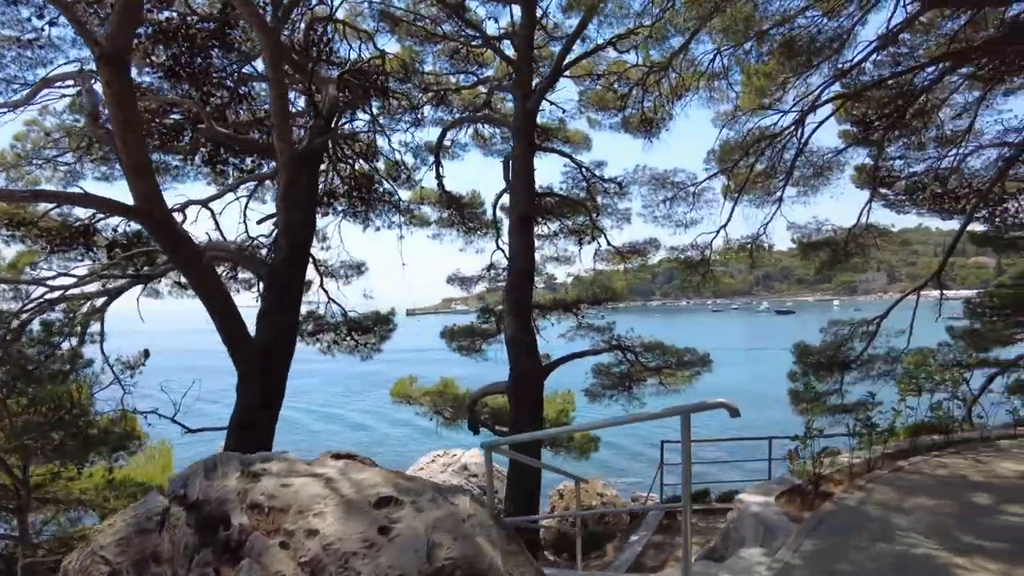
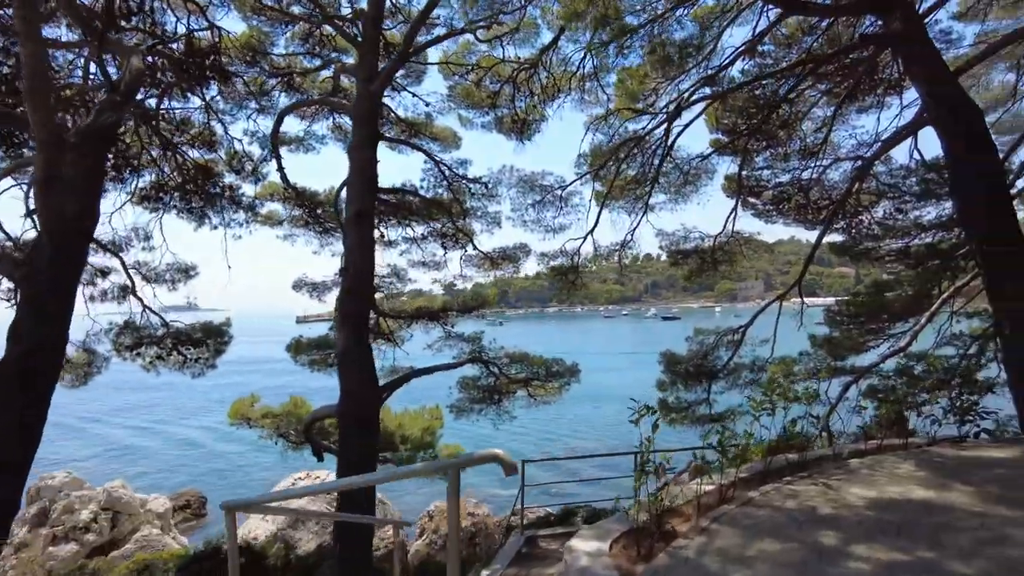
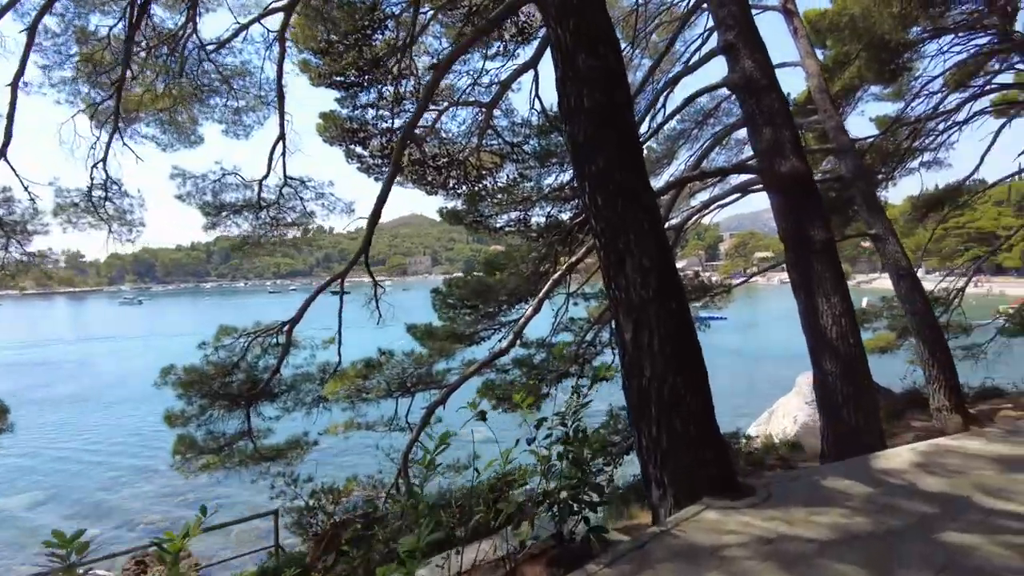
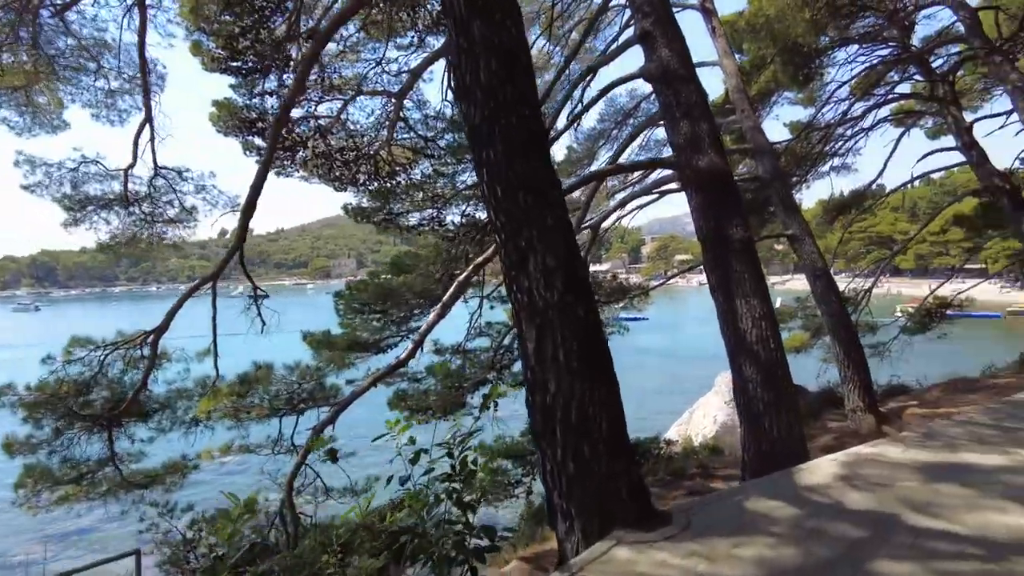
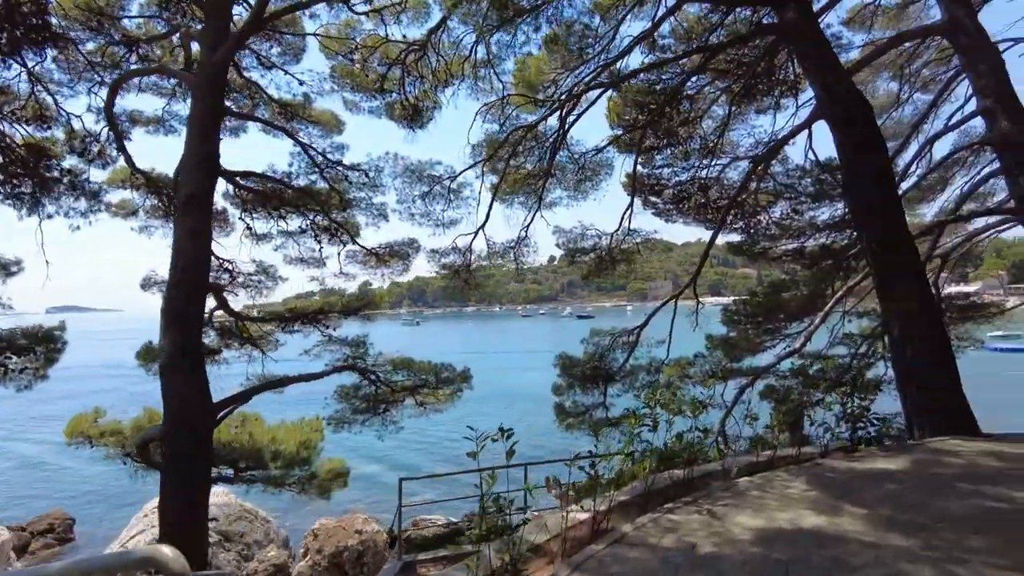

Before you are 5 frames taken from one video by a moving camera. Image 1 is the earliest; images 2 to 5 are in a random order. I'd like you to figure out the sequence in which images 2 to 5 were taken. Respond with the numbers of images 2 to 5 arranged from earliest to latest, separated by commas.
2, 5, 3, 4
